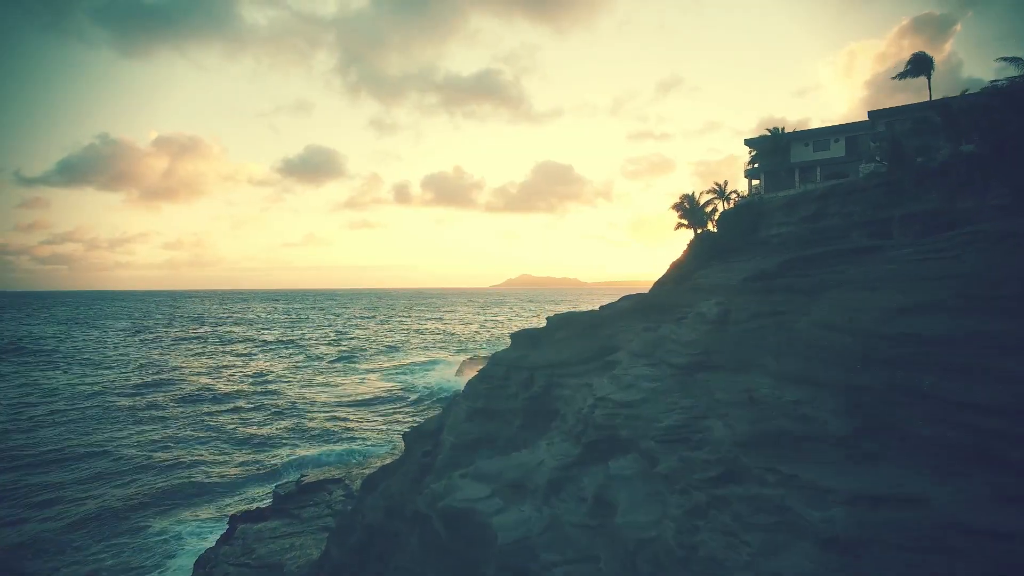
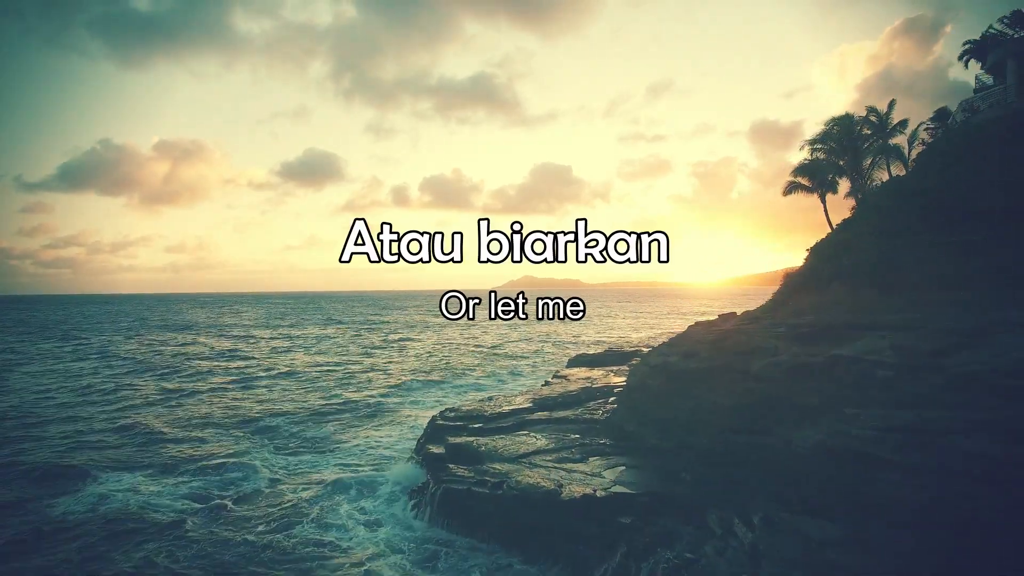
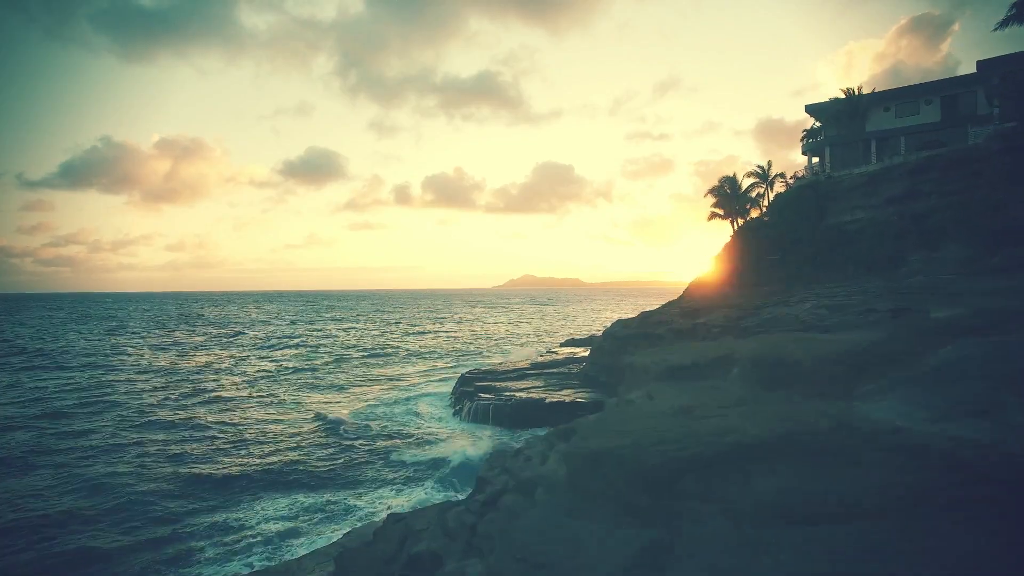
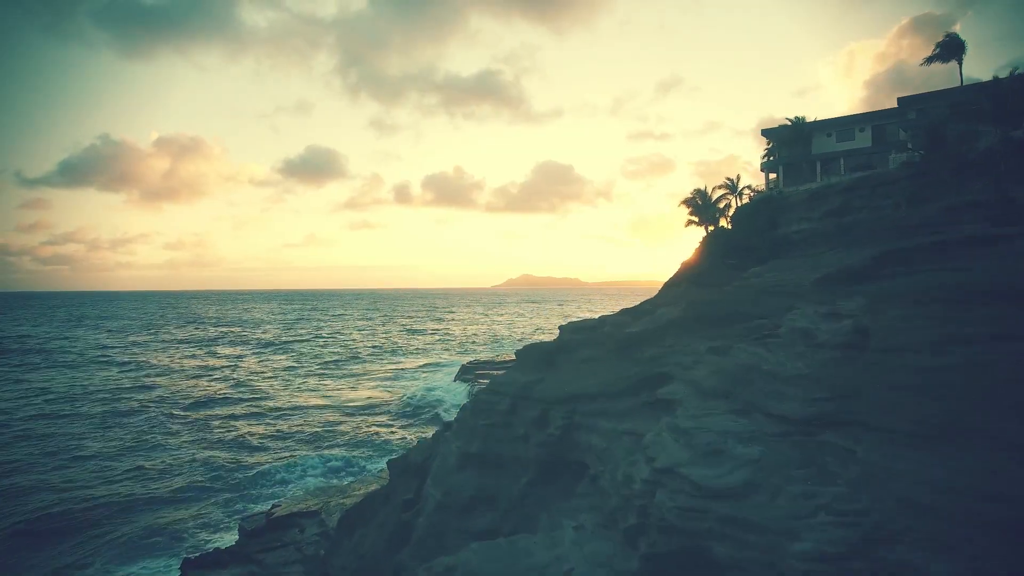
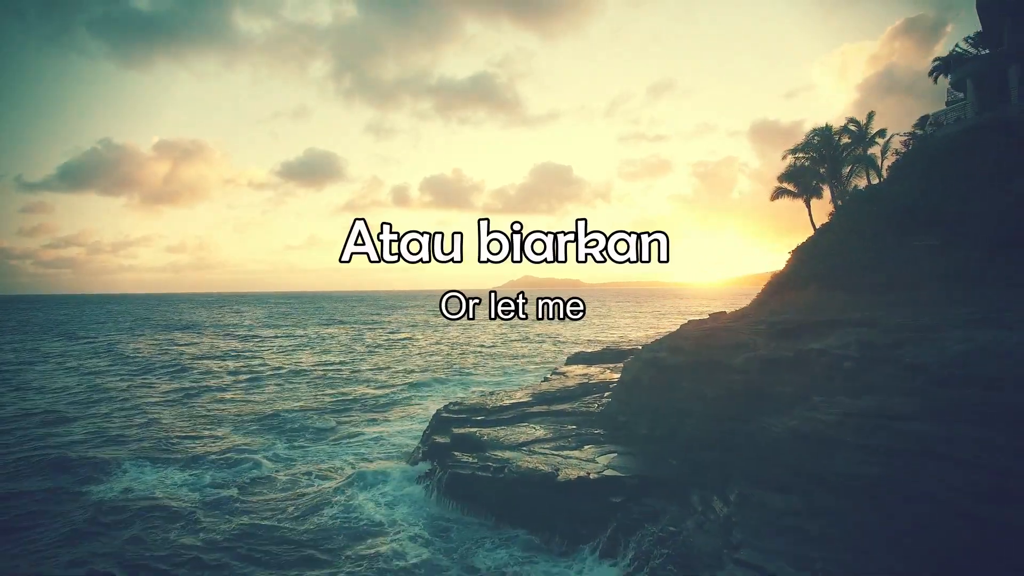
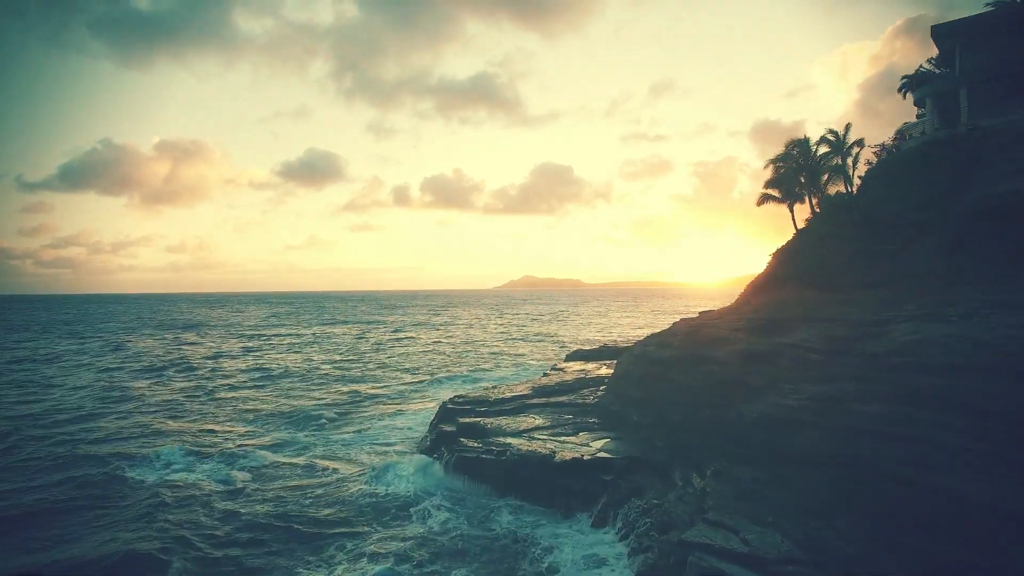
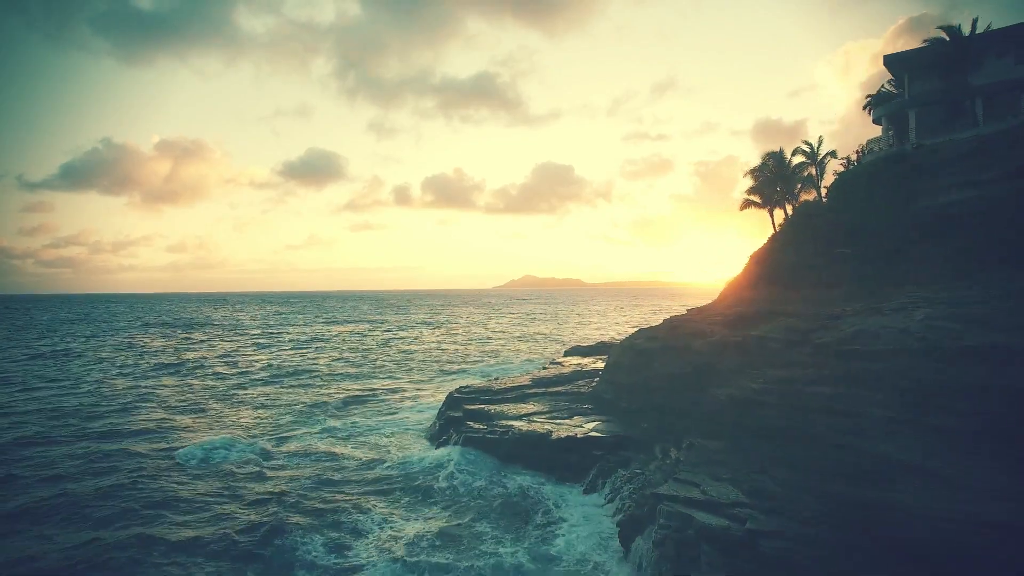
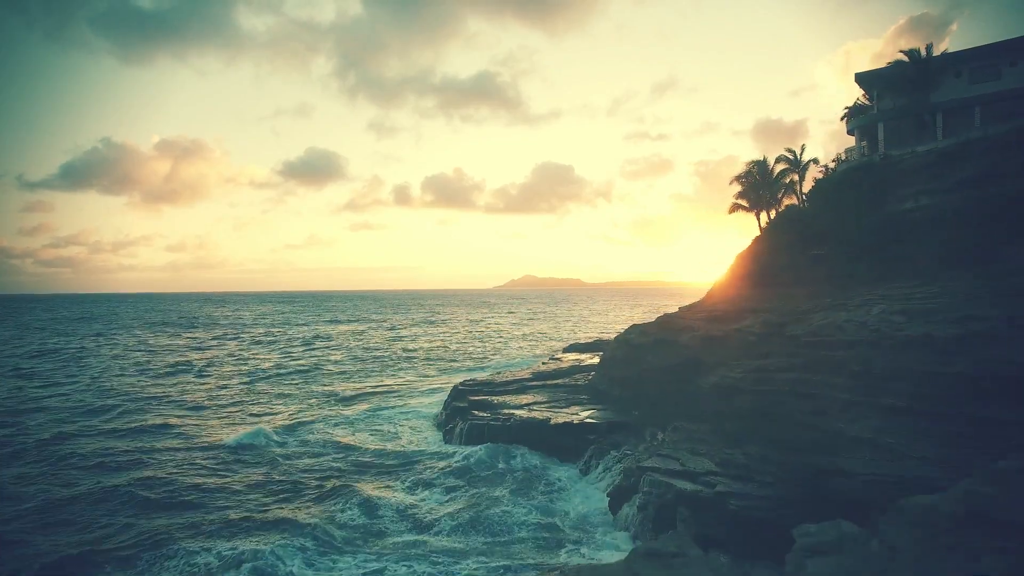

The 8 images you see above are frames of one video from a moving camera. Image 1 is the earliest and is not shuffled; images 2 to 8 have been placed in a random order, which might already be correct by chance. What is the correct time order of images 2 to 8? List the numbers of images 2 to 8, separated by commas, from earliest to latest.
4, 3, 8, 7, 6, 5, 2
